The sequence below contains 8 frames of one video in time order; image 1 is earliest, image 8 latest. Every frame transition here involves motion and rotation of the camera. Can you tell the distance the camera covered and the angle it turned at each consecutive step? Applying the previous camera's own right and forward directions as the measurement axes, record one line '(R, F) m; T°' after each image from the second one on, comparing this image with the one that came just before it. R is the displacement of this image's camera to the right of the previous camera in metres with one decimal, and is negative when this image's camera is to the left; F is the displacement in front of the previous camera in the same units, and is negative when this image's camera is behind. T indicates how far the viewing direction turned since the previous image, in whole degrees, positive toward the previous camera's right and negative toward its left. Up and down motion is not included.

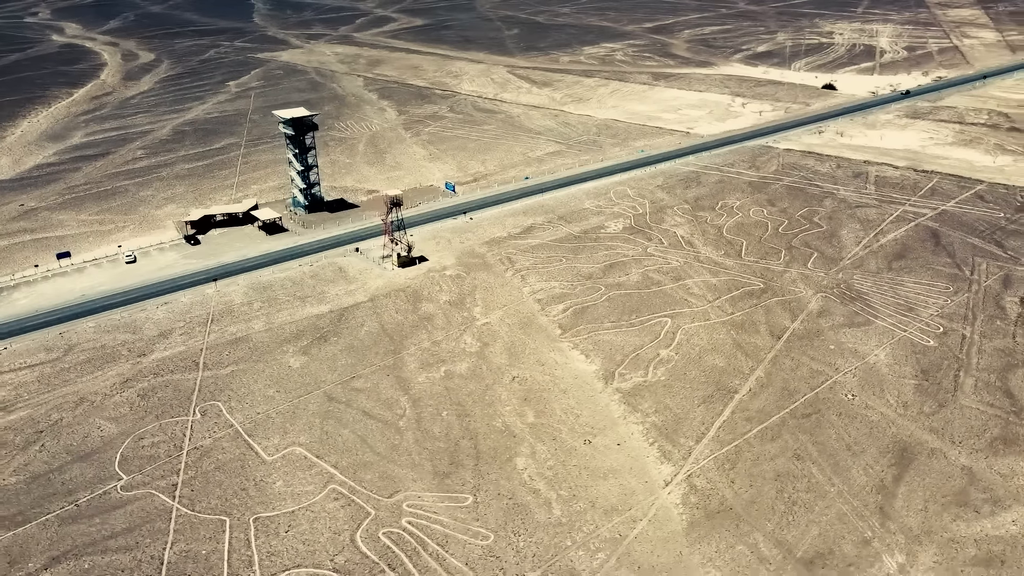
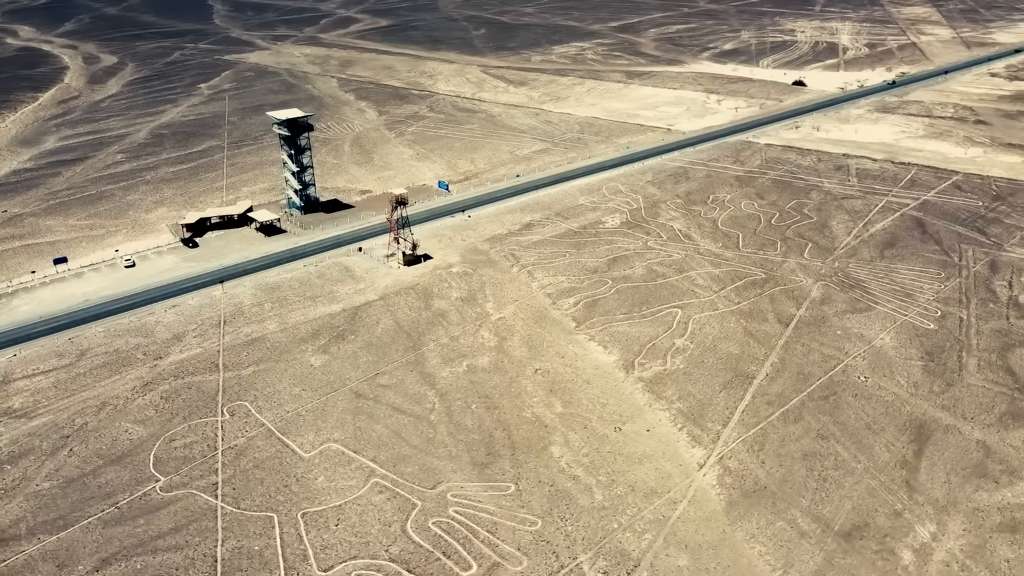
(-2.4, -0.4) m; +2°
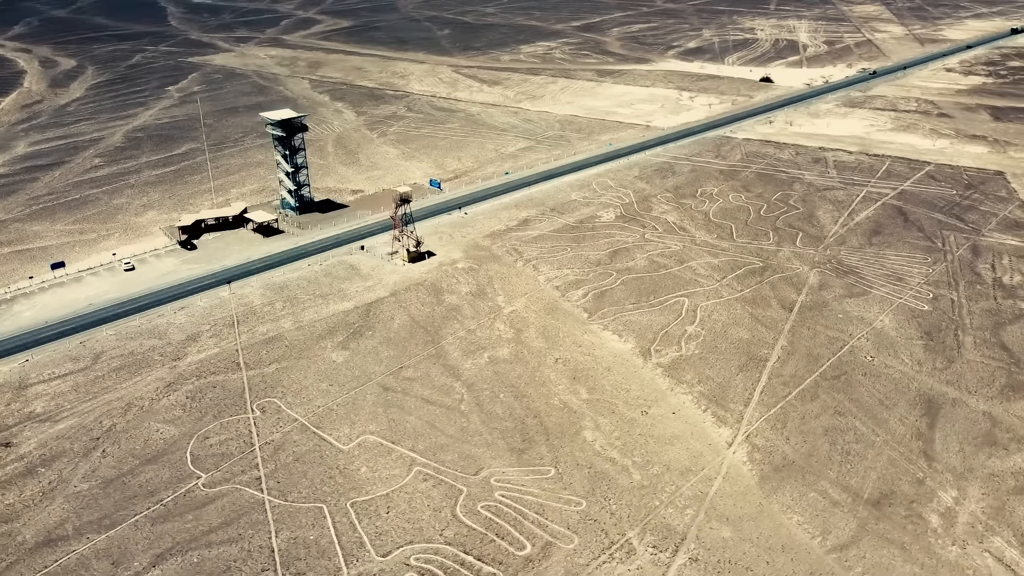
(-2.5, -0.6) m; +3°
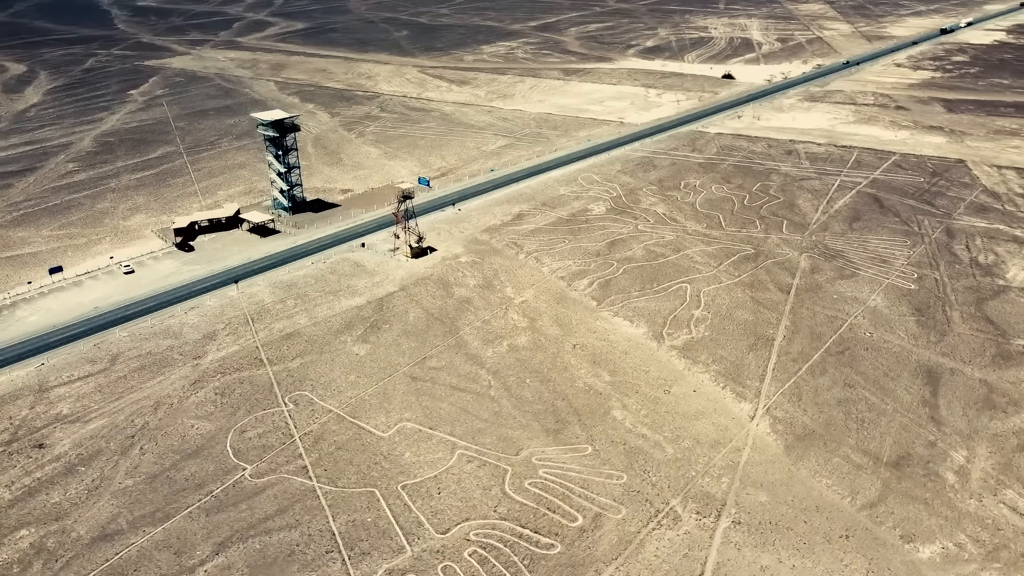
(-2.7, -0.8) m; +3°
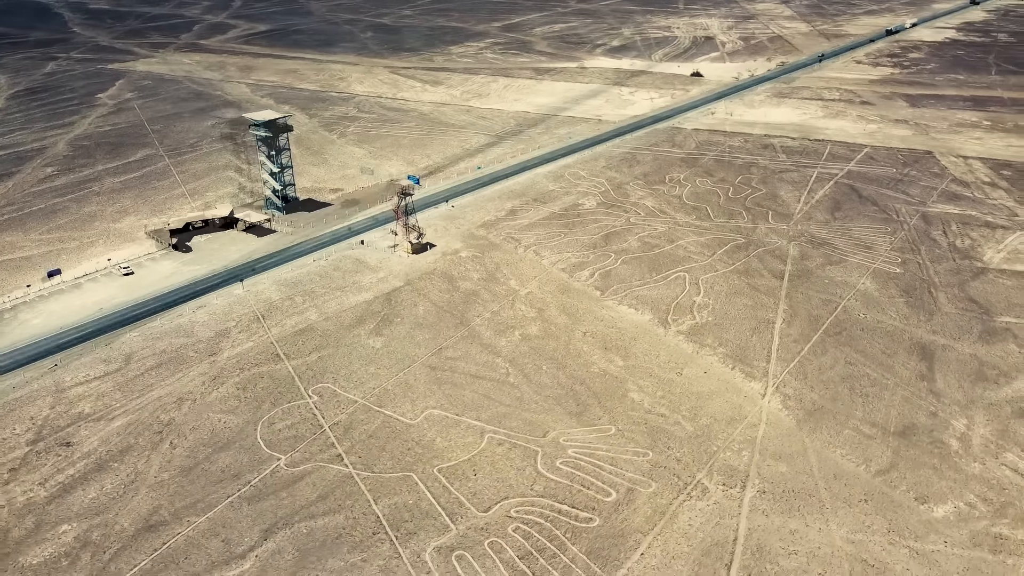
(-2.1, -0.8) m; +3°
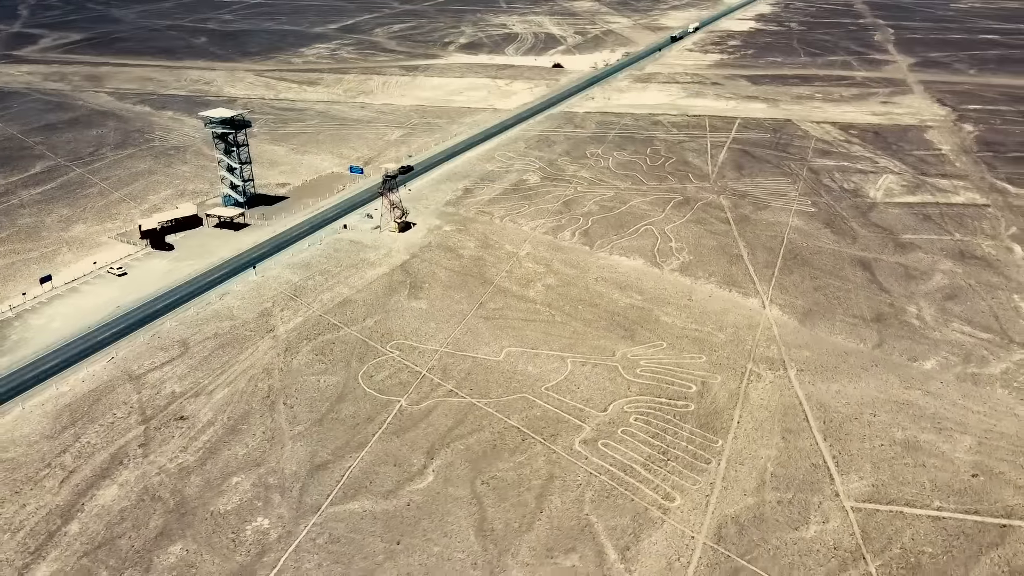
(-1.5, -0.6) m; +2°
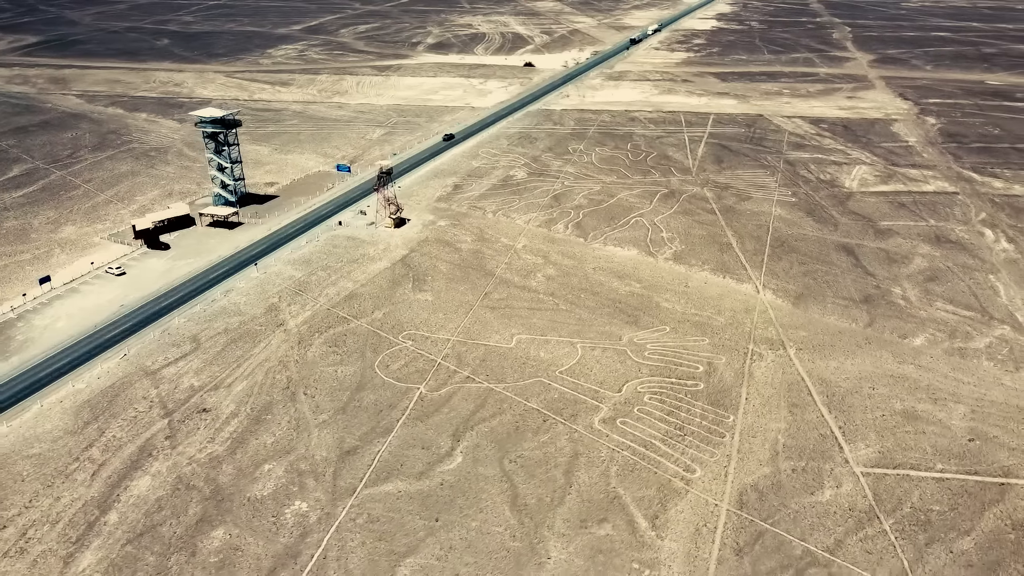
(-2.1, -0.8) m; +2°
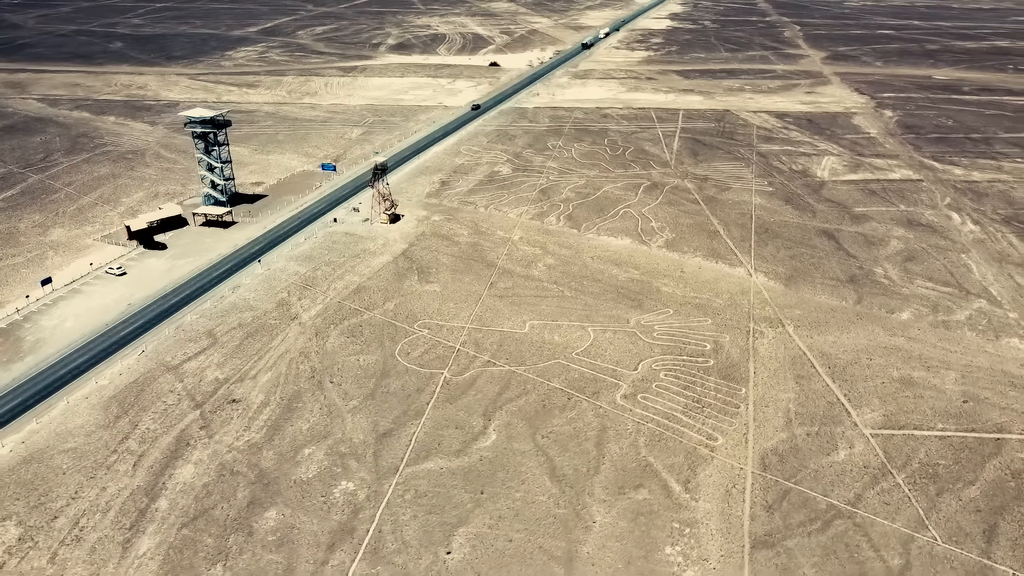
(-2.6, -1.0) m; +3°
